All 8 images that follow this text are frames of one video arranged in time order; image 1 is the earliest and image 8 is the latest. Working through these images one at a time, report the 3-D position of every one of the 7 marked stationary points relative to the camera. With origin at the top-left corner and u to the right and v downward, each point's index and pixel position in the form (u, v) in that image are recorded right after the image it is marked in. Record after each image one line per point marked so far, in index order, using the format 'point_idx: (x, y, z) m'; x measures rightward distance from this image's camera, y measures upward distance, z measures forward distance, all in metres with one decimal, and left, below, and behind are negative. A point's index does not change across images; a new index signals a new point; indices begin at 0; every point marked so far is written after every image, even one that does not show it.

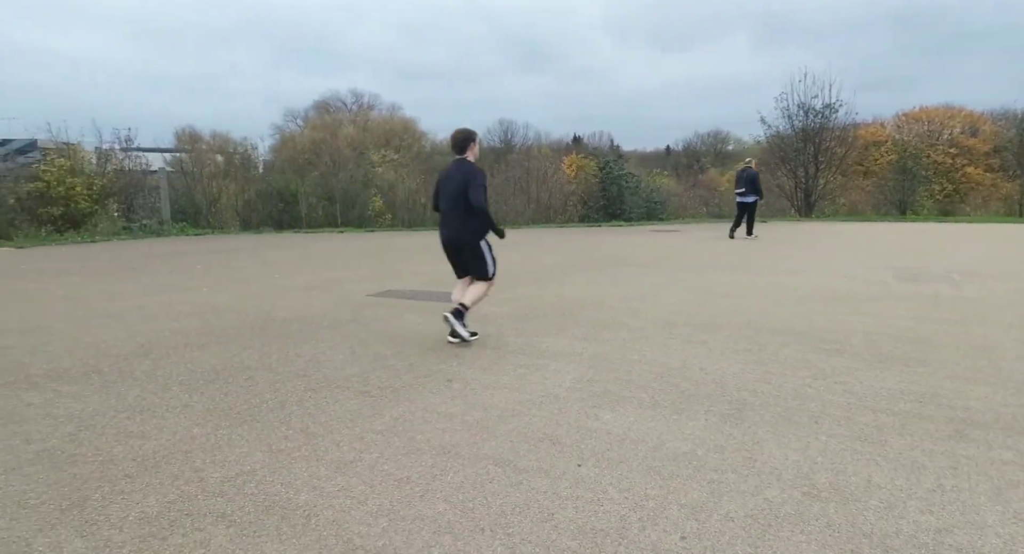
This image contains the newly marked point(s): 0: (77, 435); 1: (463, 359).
0: (-1.8, -0.7, +3.0) m
1: (-0.3, -0.4, +4.0) m
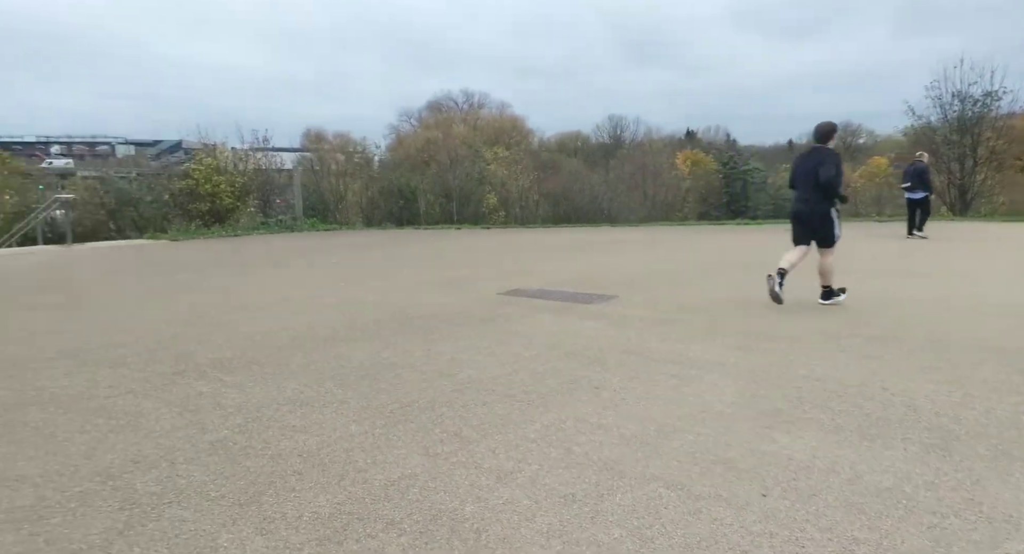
0: (-1.2, -0.7, +3.2) m
1: (+0.5, -0.5, +3.9) m
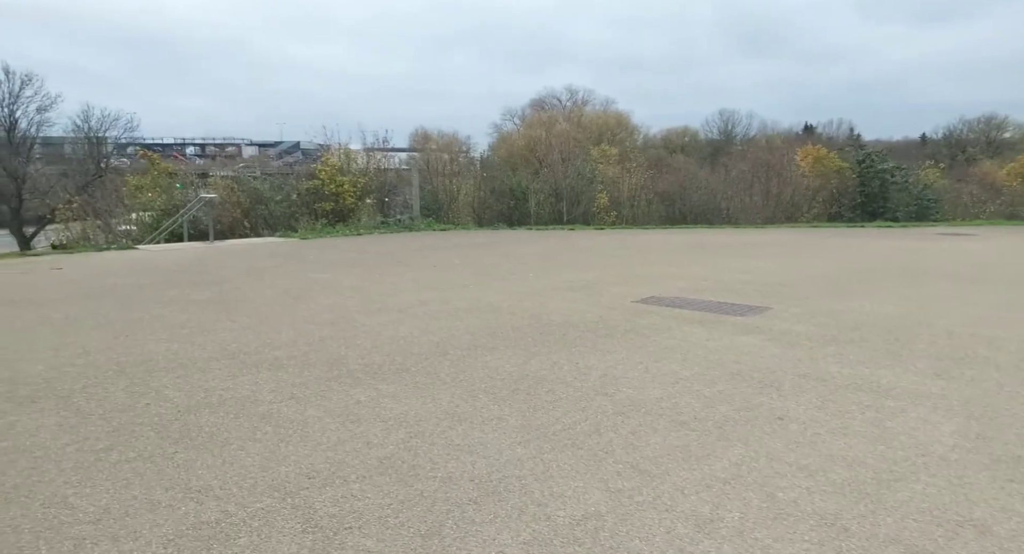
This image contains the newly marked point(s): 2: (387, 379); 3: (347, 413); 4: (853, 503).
0: (-0.4, -0.7, +3.1) m
1: (+1.3, -0.5, +3.5) m
2: (-0.8, -0.6, +4.3) m
3: (-0.8, -0.7, +3.6) m
4: (+1.0, -0.7, +2.2) m
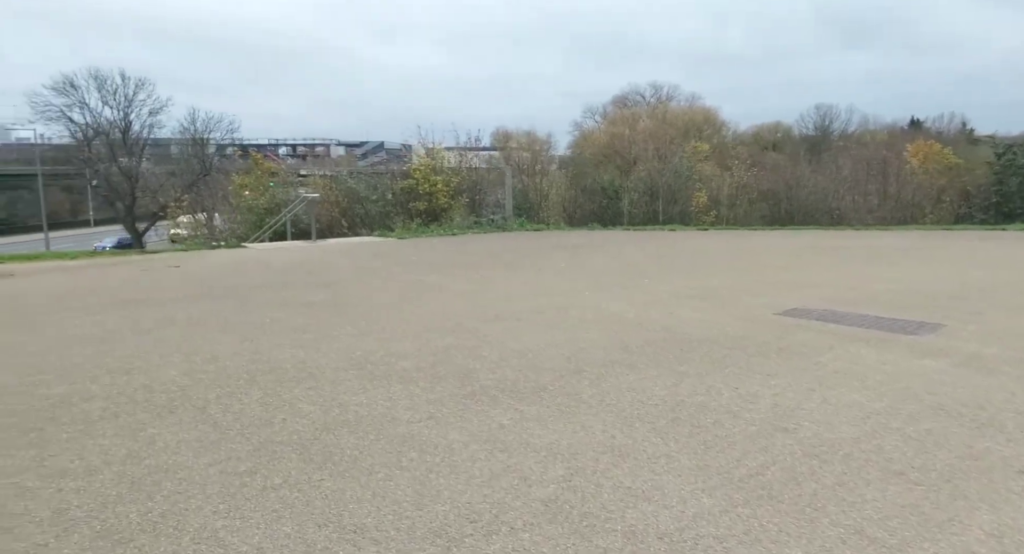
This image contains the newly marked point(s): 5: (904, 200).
0: (+0.2, -0.8, +2.8) m
1: (+2.1, -0.6, +3.0) m
2: (+0.1, -0.7, +4.0) m
3: (-0.1, -0.8, +3.3) m
4: (+1.6, -0.8, +1.7) m
5: (+10.3, +2.0, +18.4) m
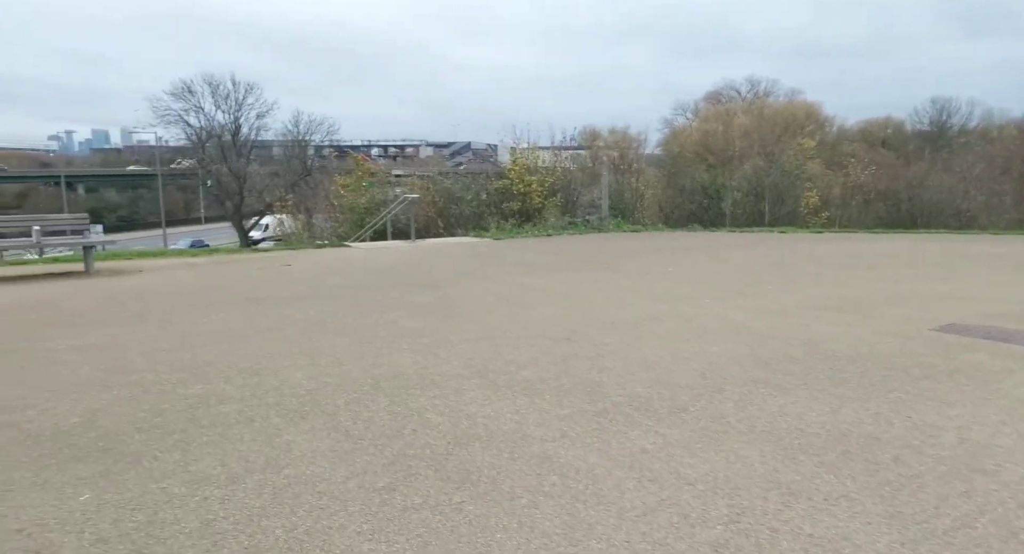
0: (+0.8, -0.8, +2.5) m
1: (+2.6, -0.7, +2.5) m
2: (+0.8, -0.7, +3.8) m
3: (+0.5, -0.8, +3.1) m
4: (+2.0, -0.9, +1.2) m
5: (+12.9, +1.7, +16.7) m
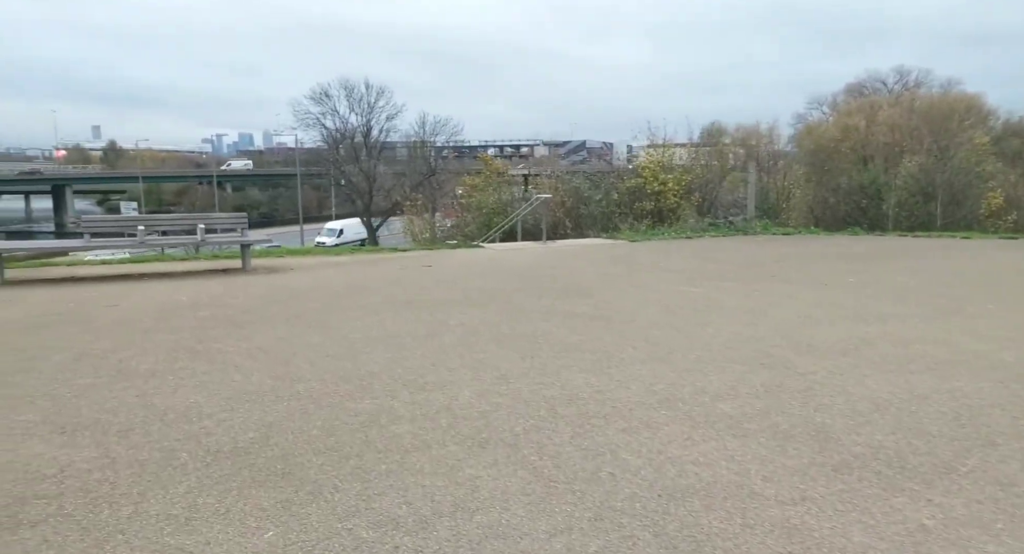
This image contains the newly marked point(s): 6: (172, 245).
0: (+1.5, -1.0, +1.8) m
1: (+3.3, -0.9, +1.4) m
2: (+1.8, -0.9, +3.0) m
3: (+1.4, -0.9, +2.4) m
4: (+2.5, -1.0, +0.3) m
5: (+15.9, +1.4, +13.7) m
6: (-5.8, +0.5, +12.3) m
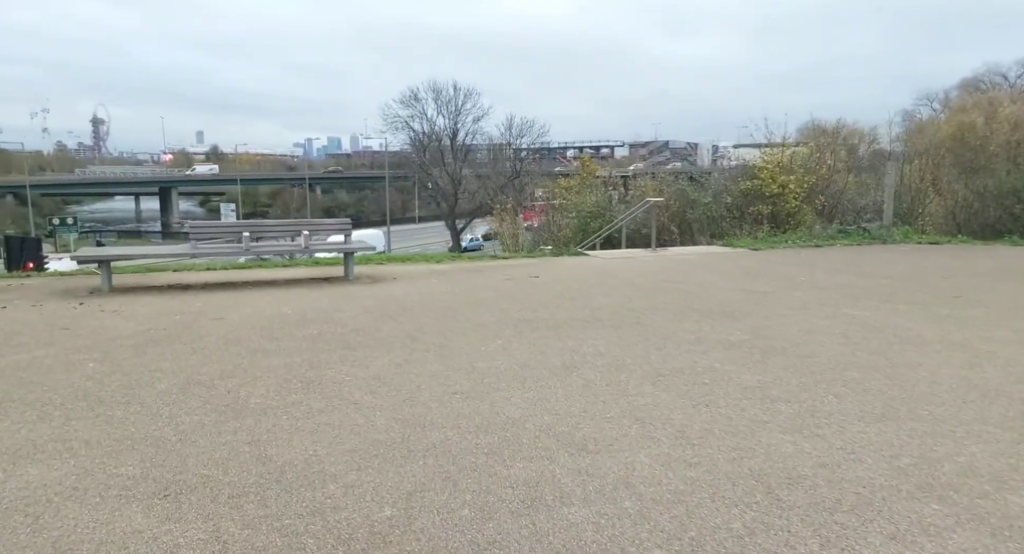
0: (+2.2, -1.2, +0.6) m
1: (+3.9, -1.1, +0.1) m
2: (+2.6, -1.1, +1.8) m
3: (+2.1, -1.1, +1.2) m
4: (+3.0, -1.2, -0.9) m
5: (+17.8, +1.0, +10.9) m
6: (-3.9, +0.4, +11.9) m
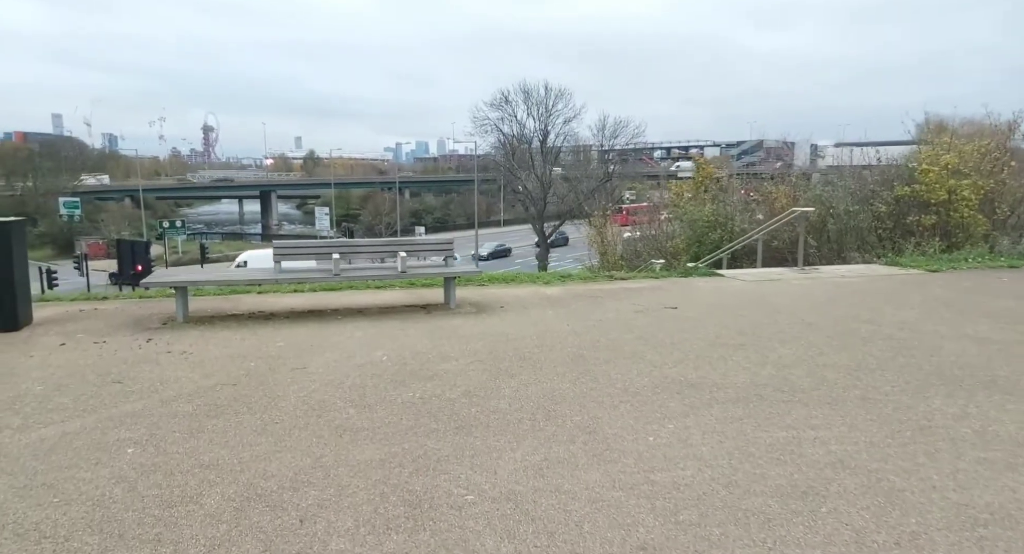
0: (+2.6, -1.6, -1.6) m
1: (+4.3, -1.5, -2.3) m
2: (+3.2, -1.5, -0.4) m
3: (+2.6, -1.5, -1.0) m
4: (+3.2, -1.6, -3.2) m
5: (+19.4, +0.4, +6.8) m
6: (-2.1, 0.0, +10.3) m
